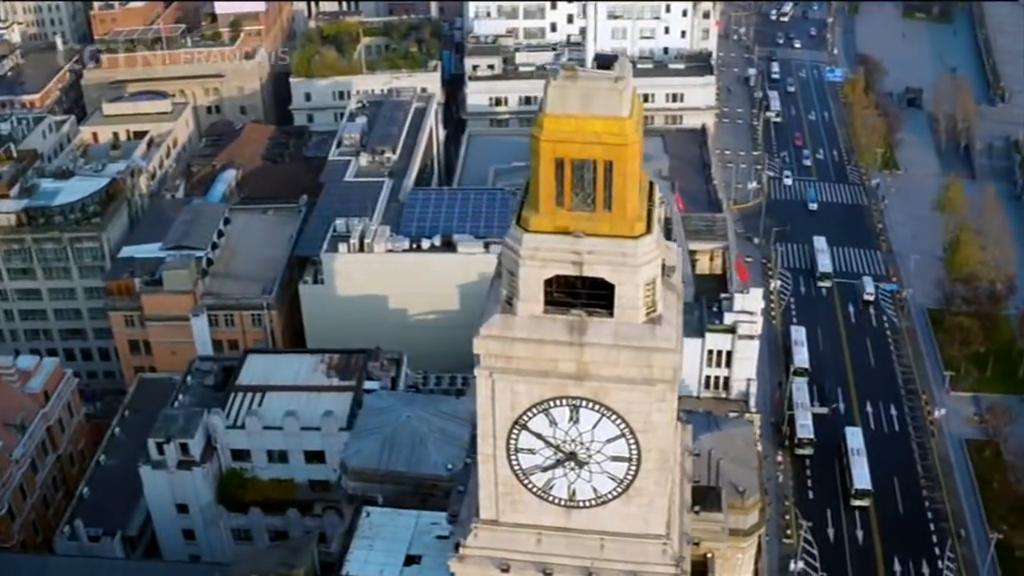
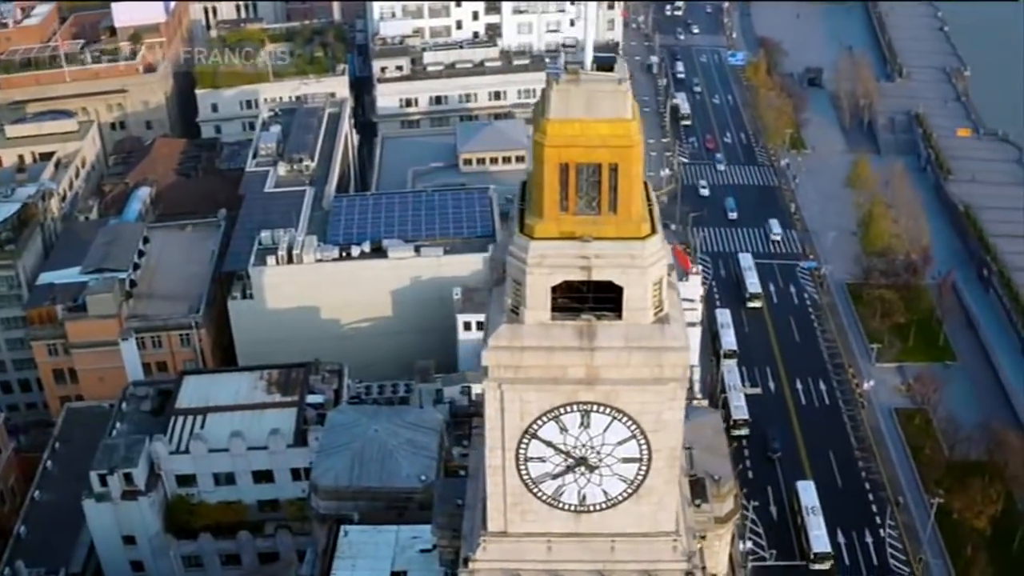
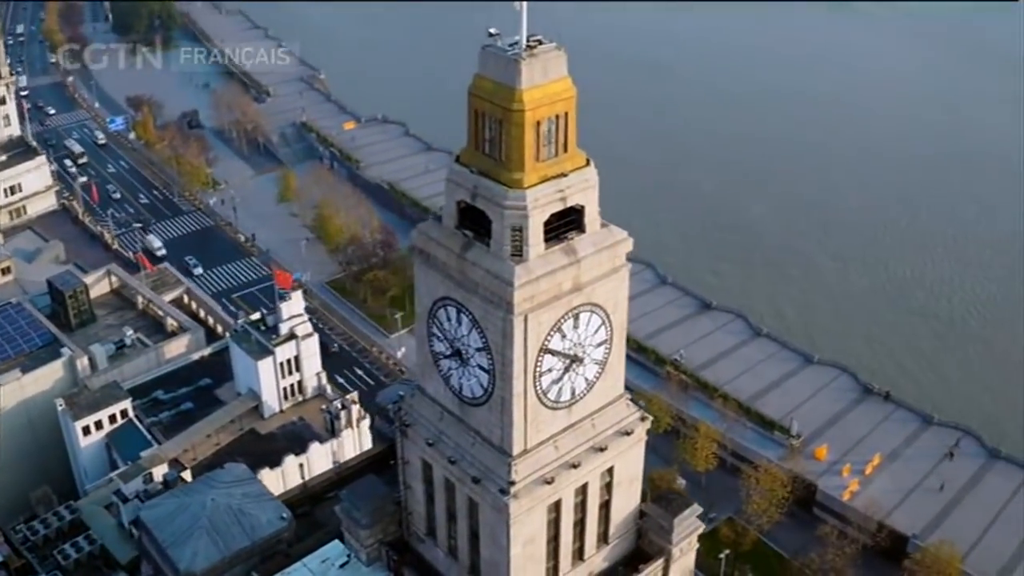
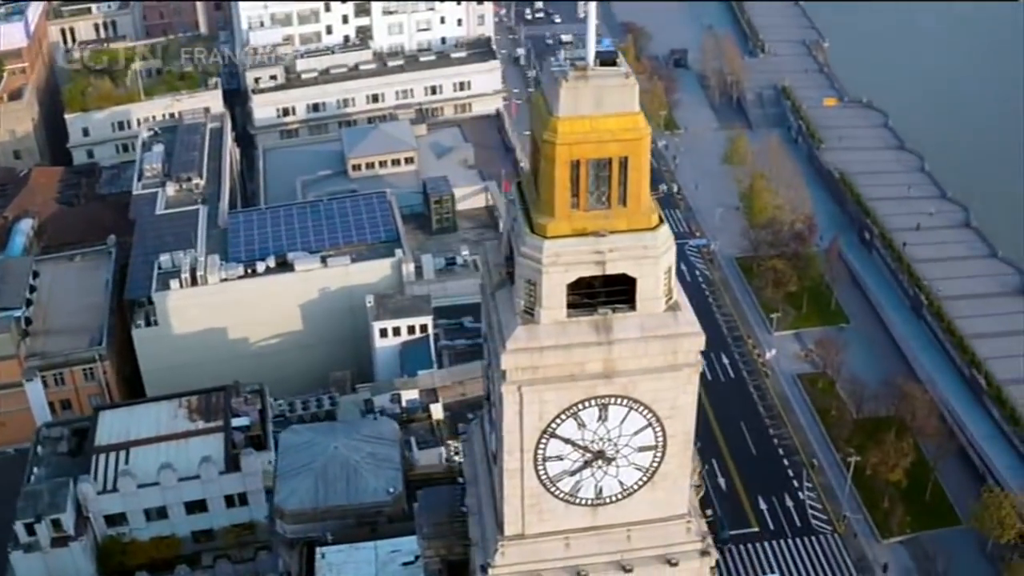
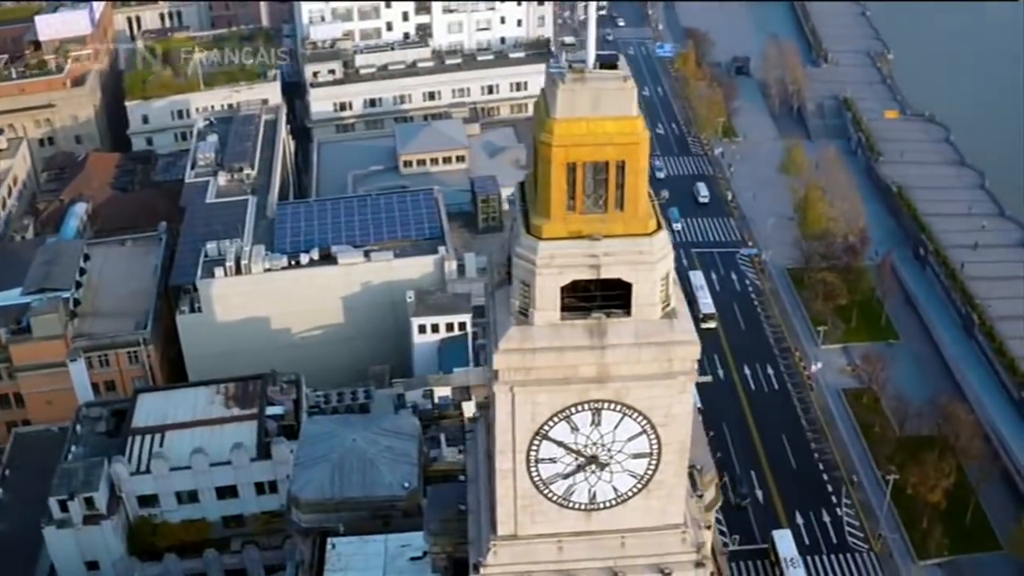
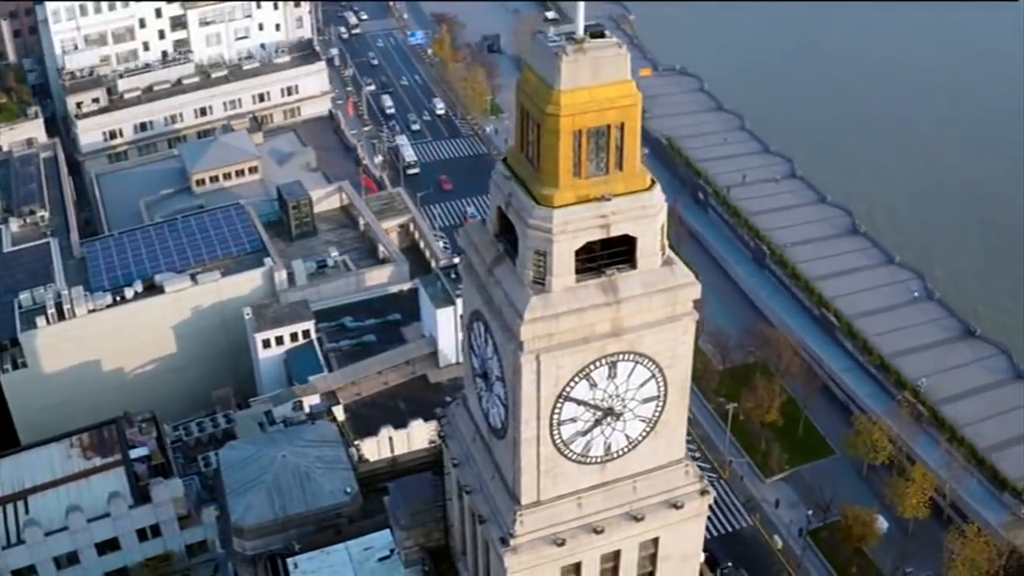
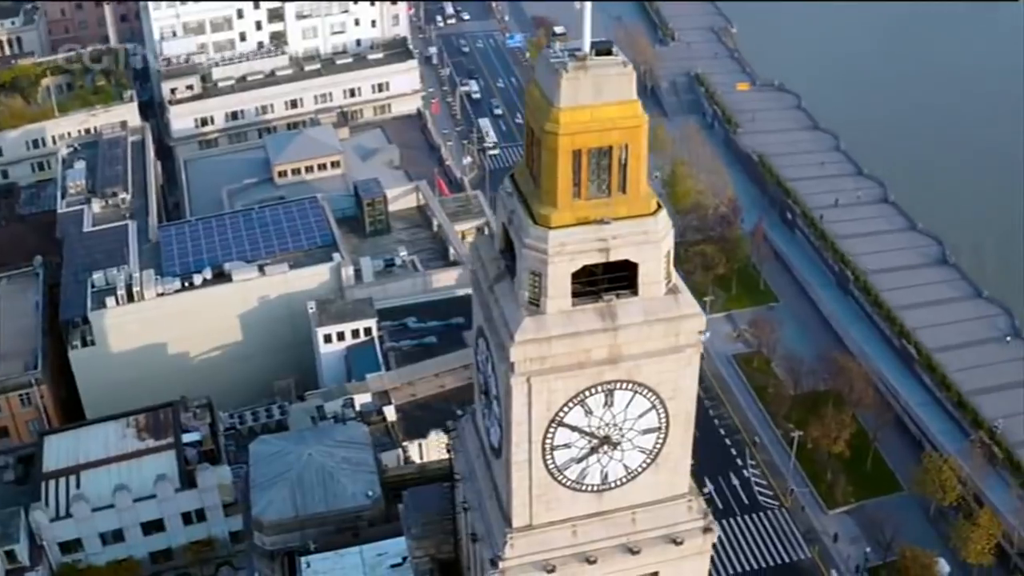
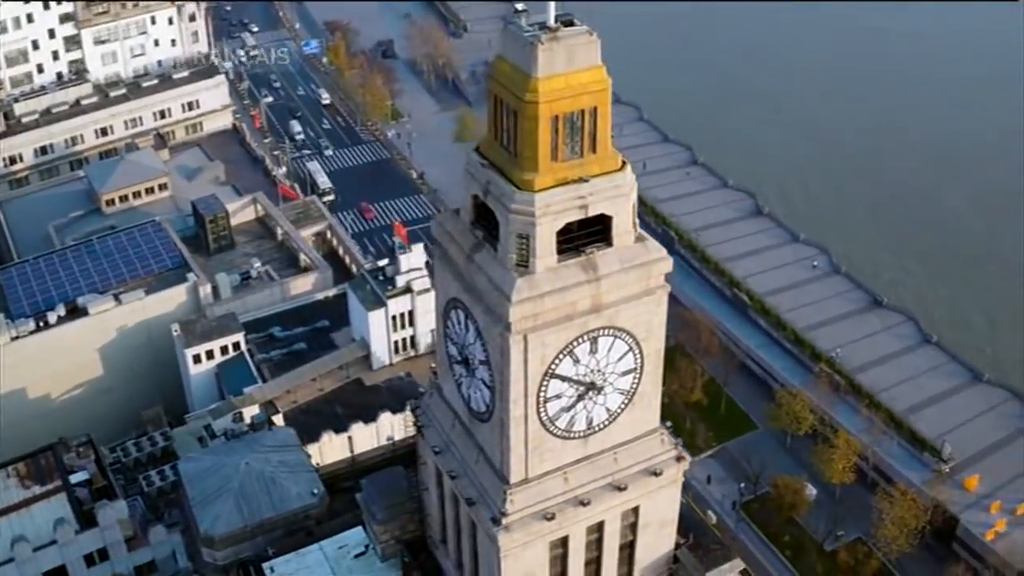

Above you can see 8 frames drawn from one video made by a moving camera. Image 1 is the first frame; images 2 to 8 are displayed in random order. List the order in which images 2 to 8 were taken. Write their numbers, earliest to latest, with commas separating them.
2, 5, 4, 7, 6, 8, 3
